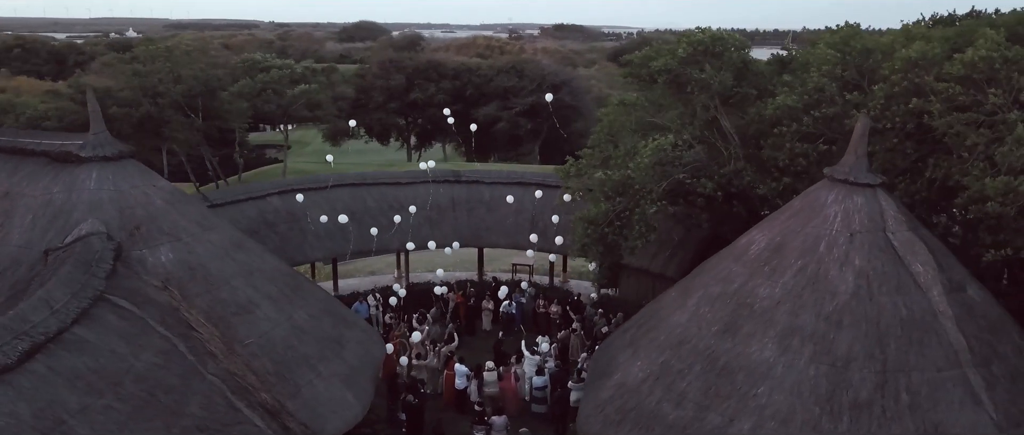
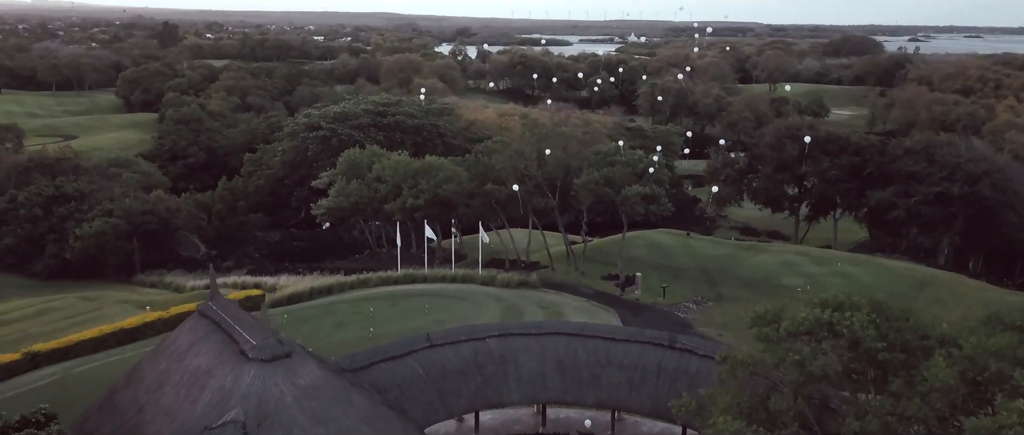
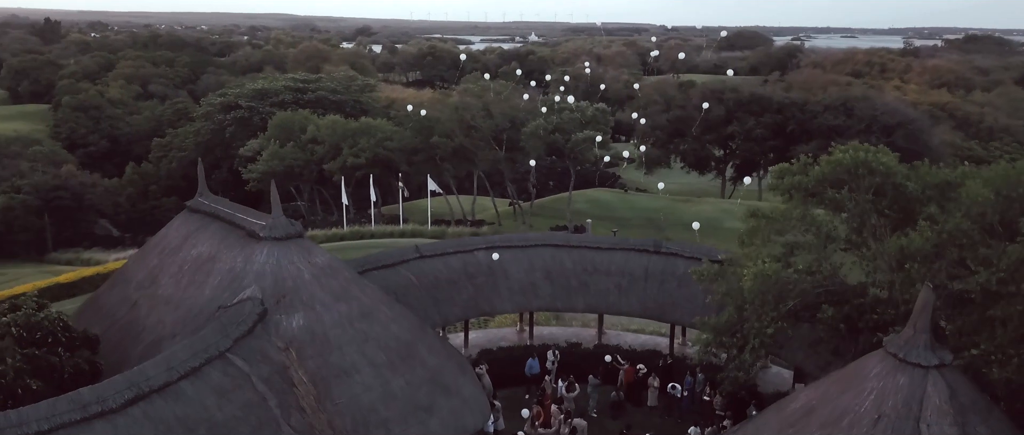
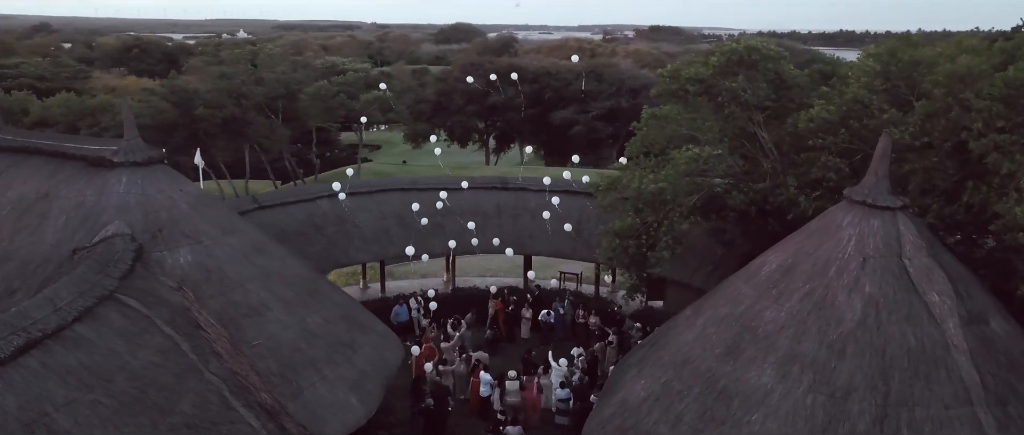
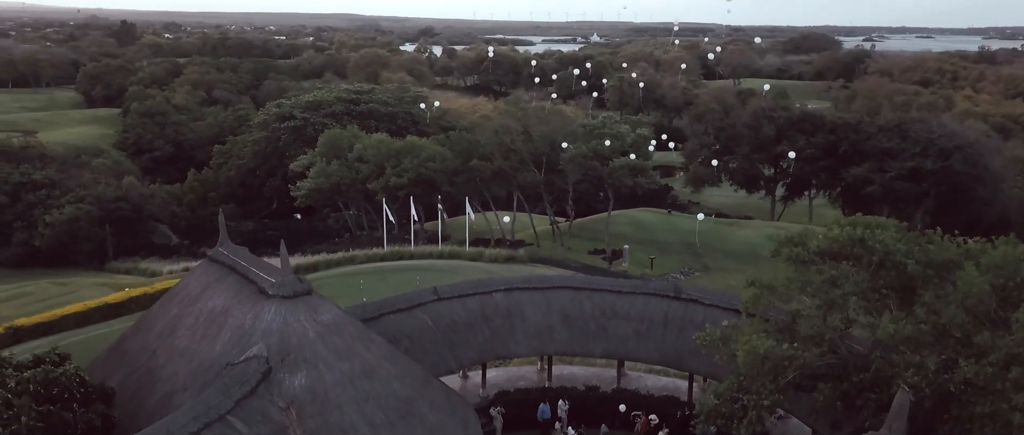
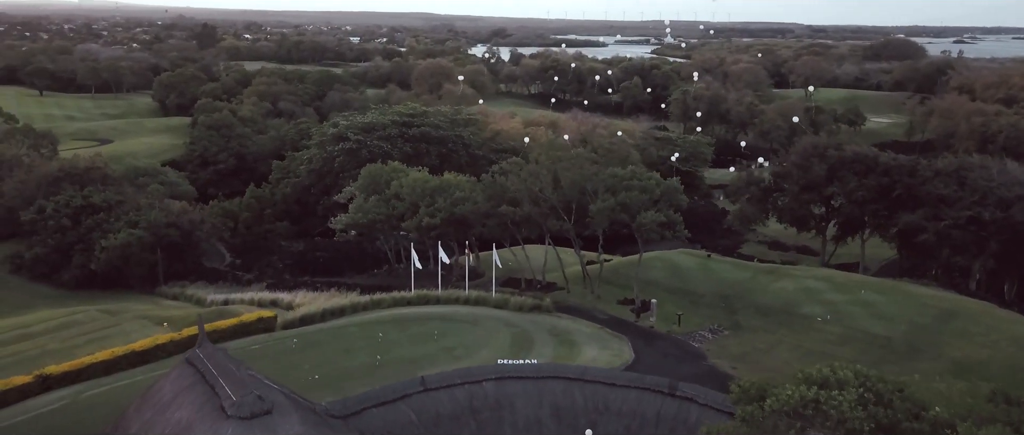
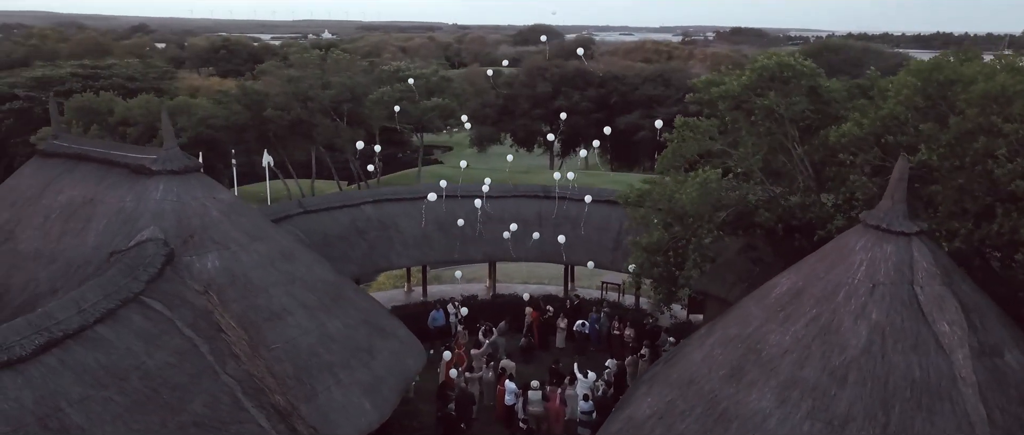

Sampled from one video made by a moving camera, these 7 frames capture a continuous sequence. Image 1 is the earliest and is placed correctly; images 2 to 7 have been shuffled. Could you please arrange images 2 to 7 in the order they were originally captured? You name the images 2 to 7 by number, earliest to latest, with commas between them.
4, 7, 3, 5, 2, 6
